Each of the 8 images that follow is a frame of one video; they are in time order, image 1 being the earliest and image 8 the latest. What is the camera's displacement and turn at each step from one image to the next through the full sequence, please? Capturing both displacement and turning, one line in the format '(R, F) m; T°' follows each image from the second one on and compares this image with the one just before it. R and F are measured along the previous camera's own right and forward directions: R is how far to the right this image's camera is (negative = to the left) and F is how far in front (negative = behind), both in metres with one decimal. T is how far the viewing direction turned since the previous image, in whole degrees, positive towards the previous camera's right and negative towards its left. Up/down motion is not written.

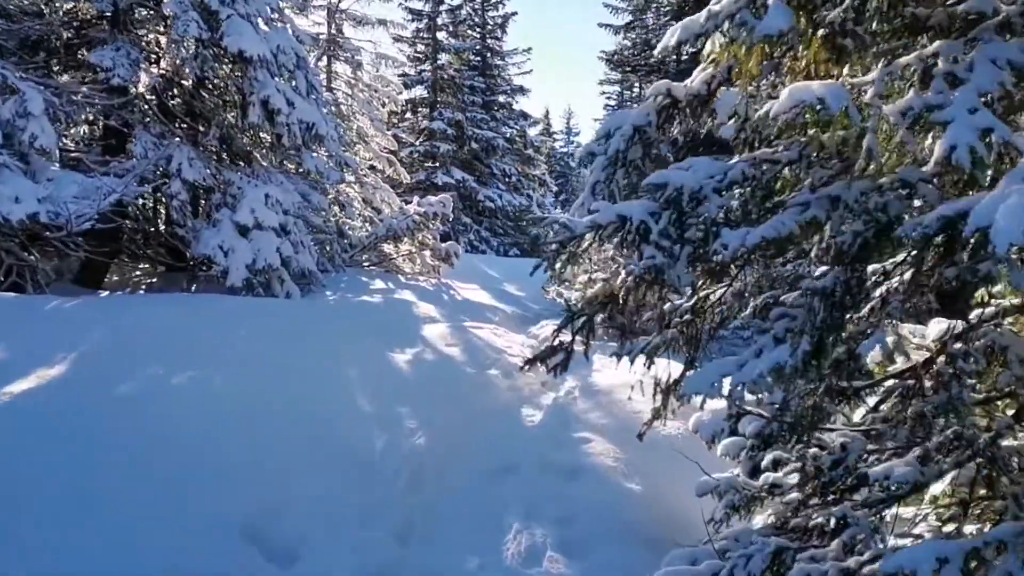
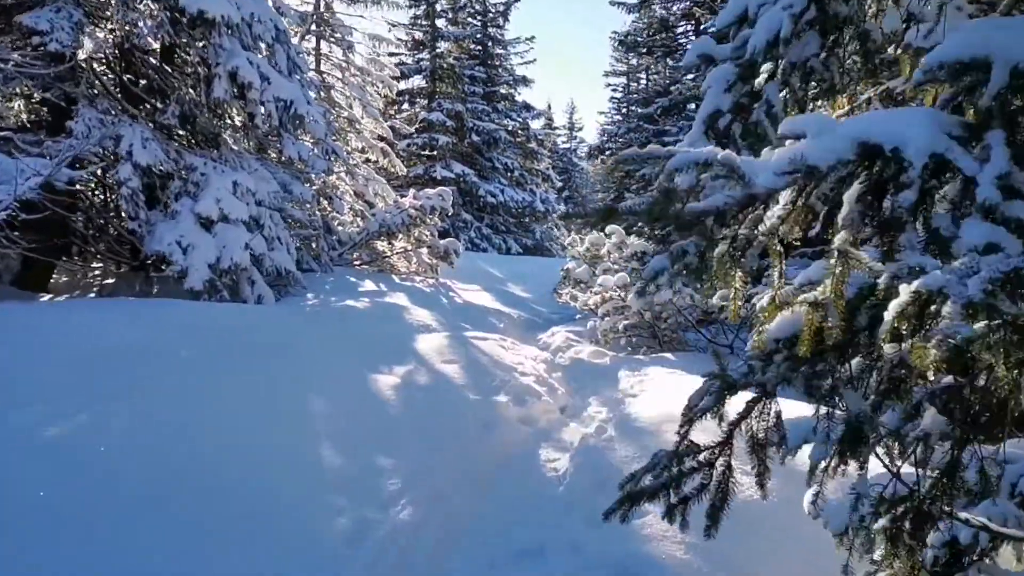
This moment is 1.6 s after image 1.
(-0.1, +1.3) m; 0°
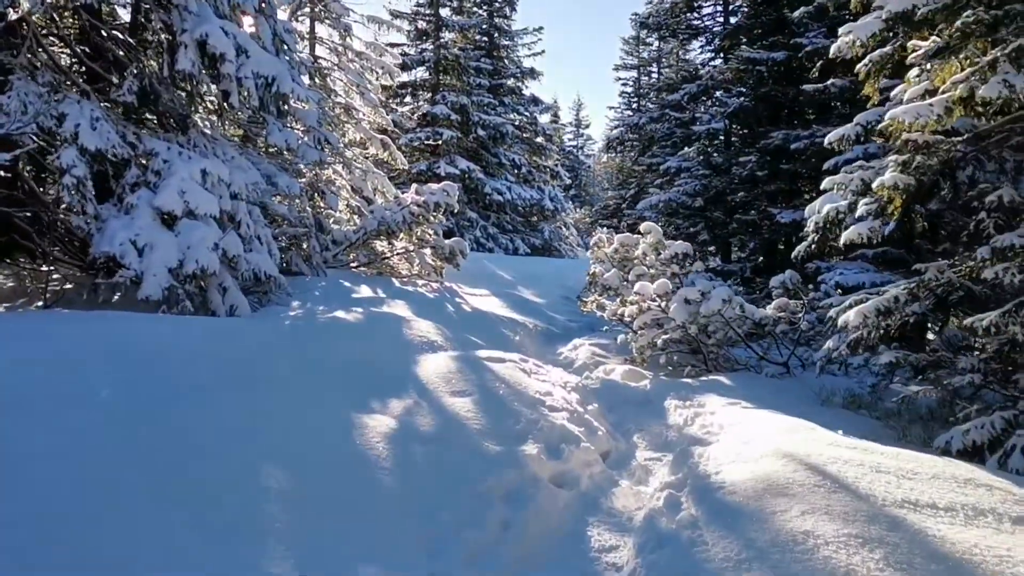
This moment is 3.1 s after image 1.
(-0.1, +1.3) m; 0°
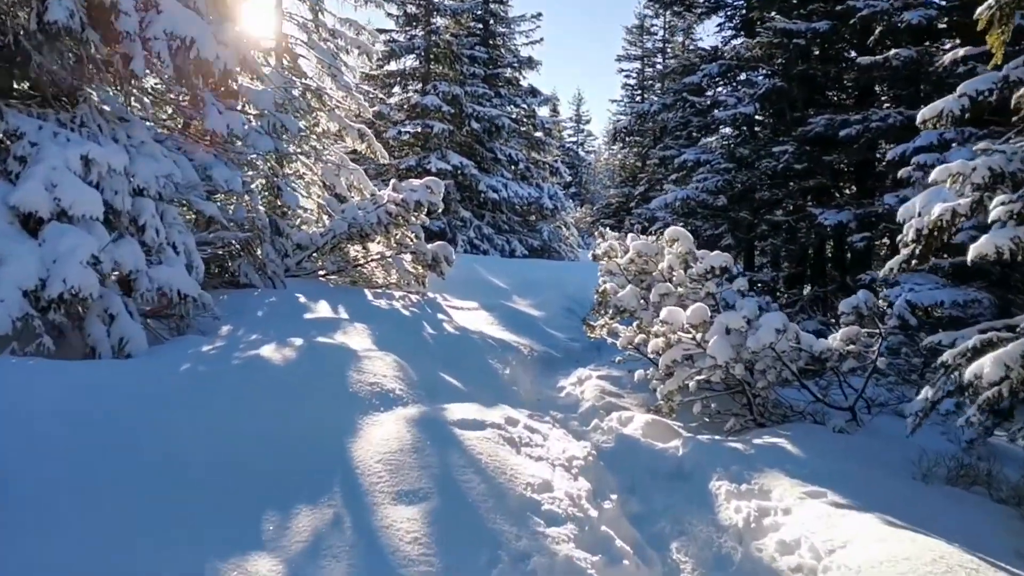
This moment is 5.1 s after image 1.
(+0.1, +1.7) m; 0°
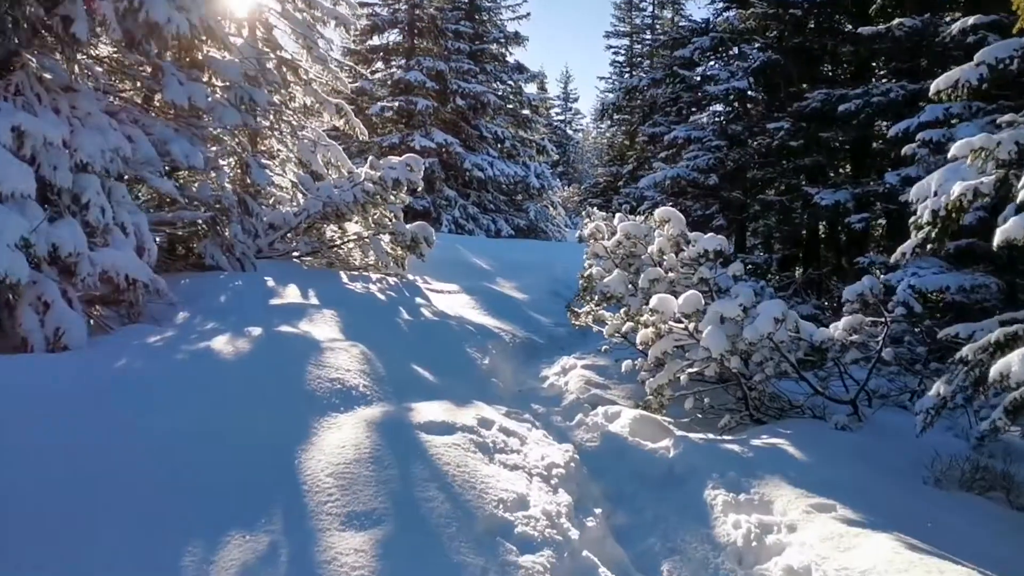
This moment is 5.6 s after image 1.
(+0.1, +0.4) m; +1°
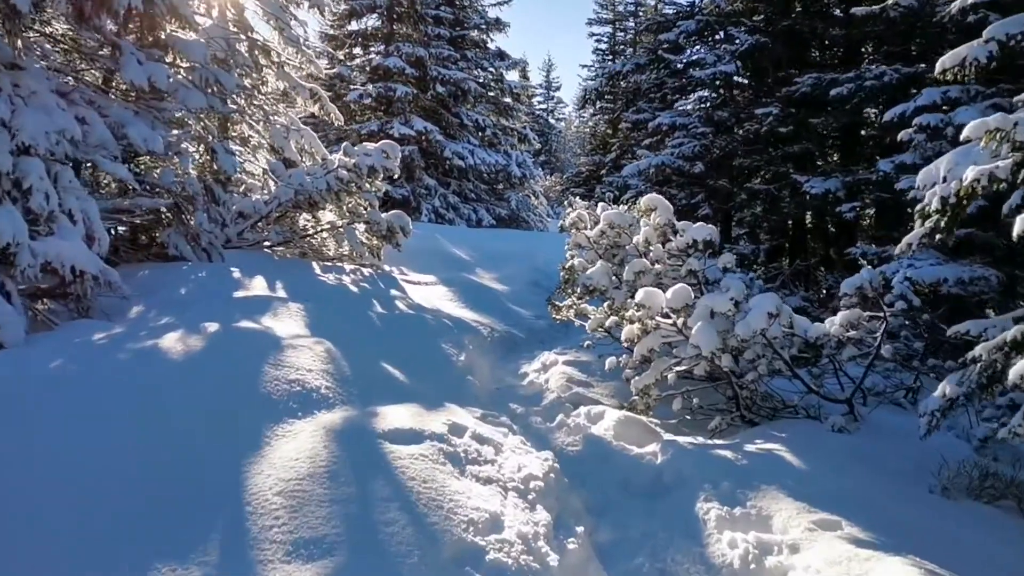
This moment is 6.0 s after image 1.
(0.0, +0.3) m; +1°
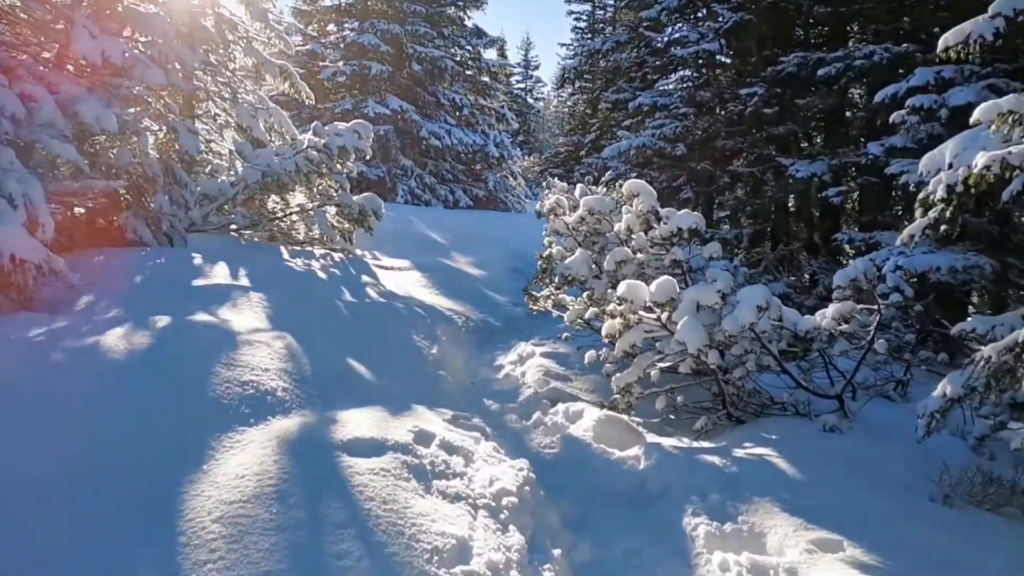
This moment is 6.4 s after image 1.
(0.0, +0.3) m; +1°
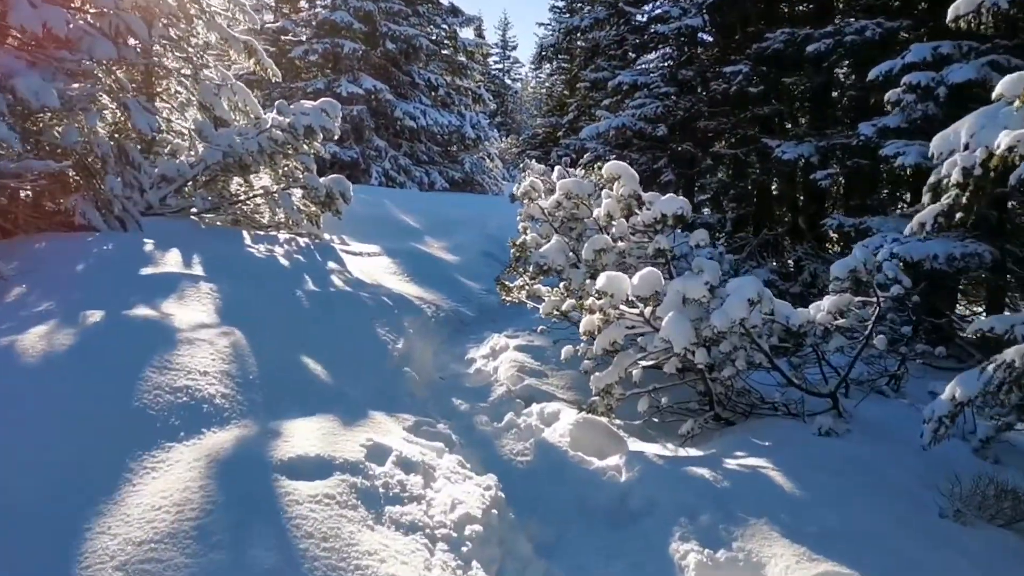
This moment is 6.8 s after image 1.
(0.0, +0.4) m; +1°
